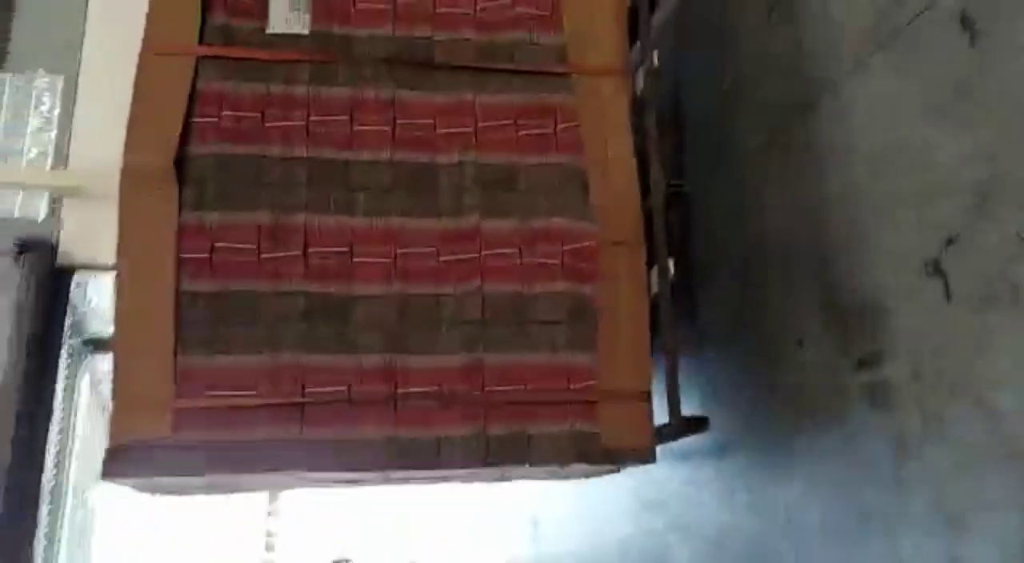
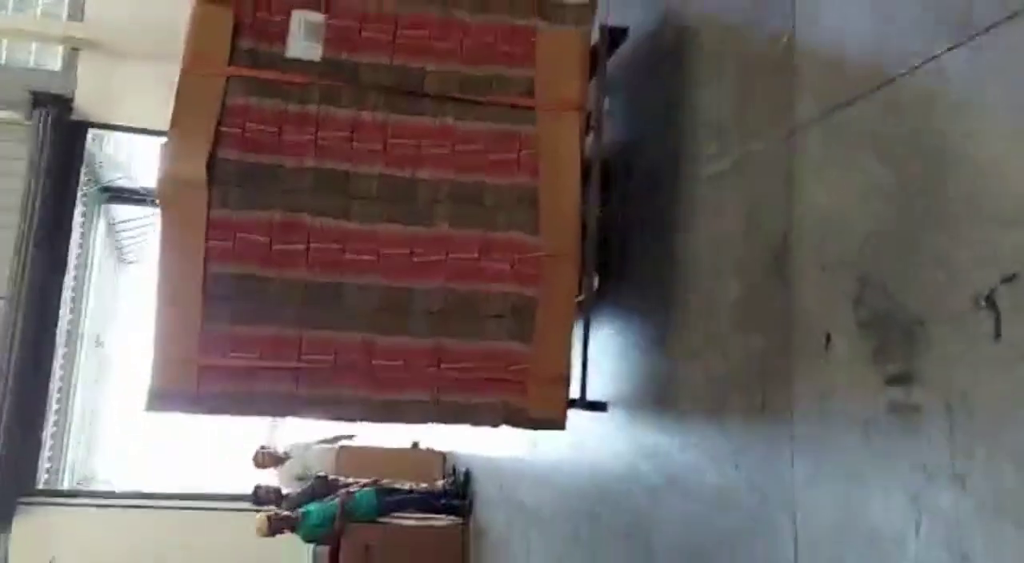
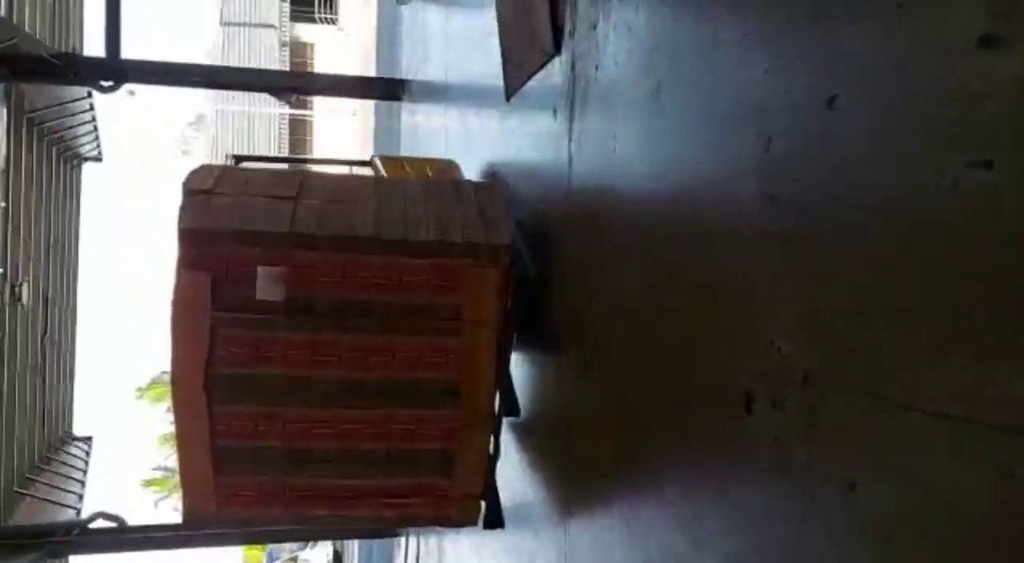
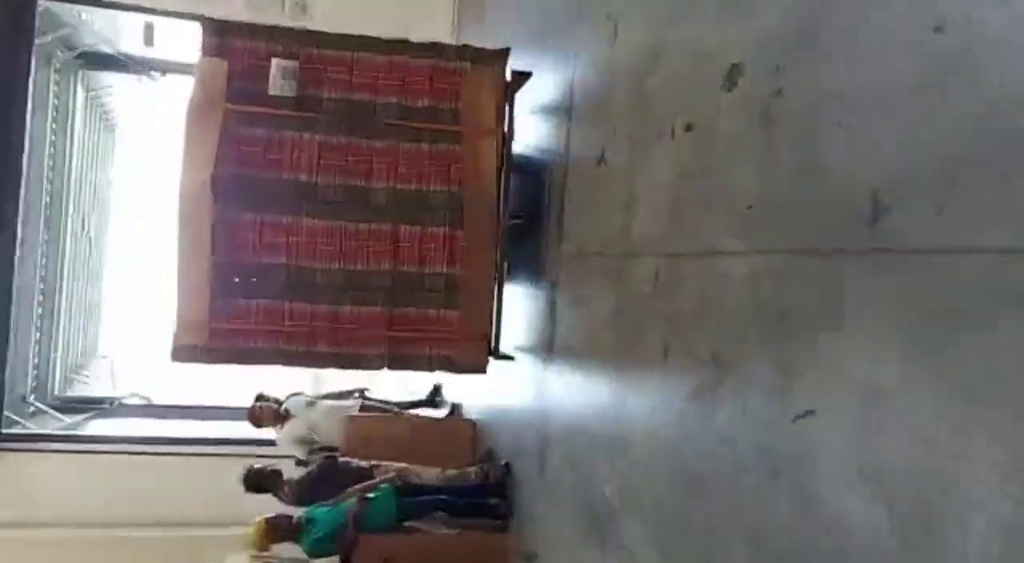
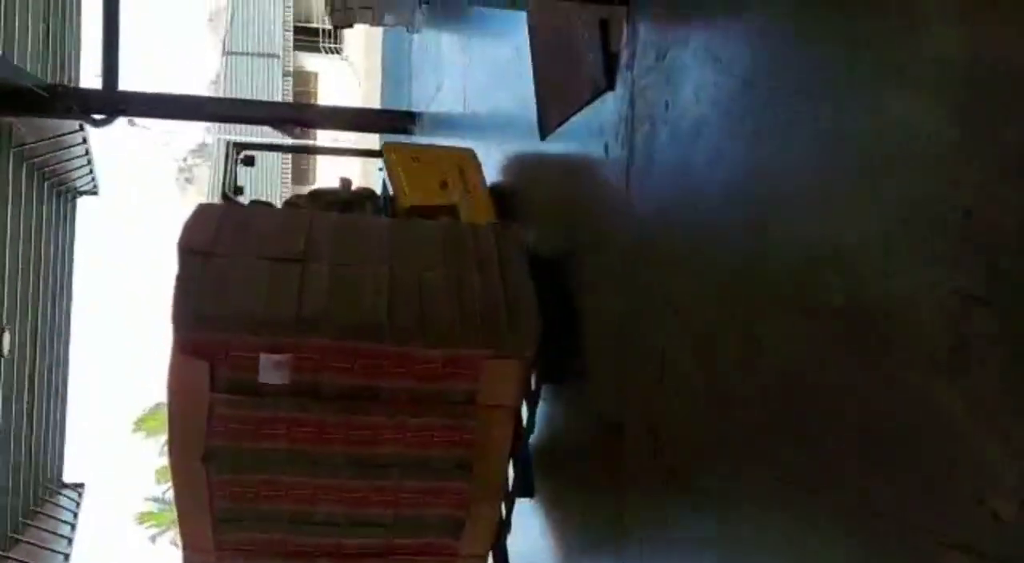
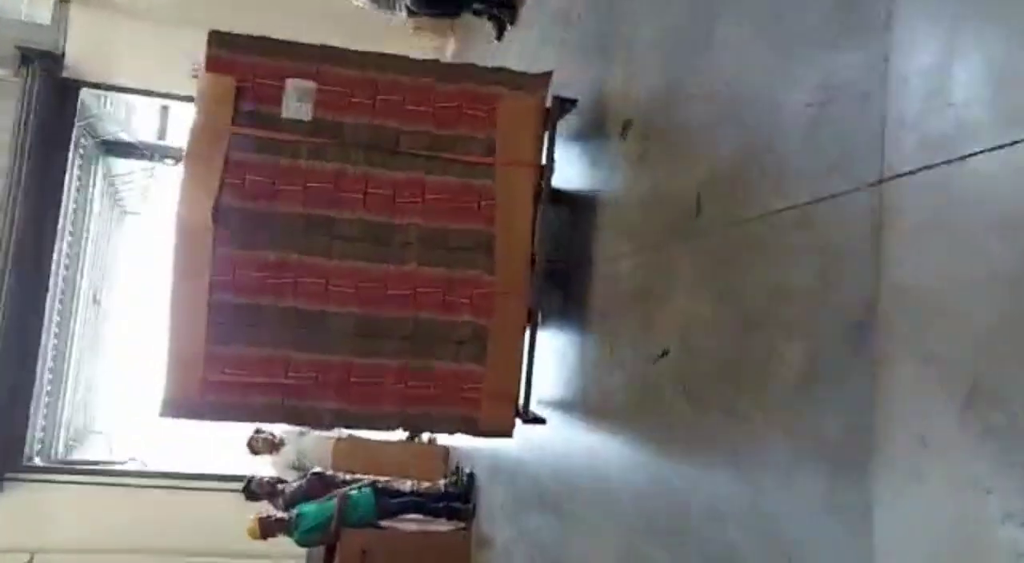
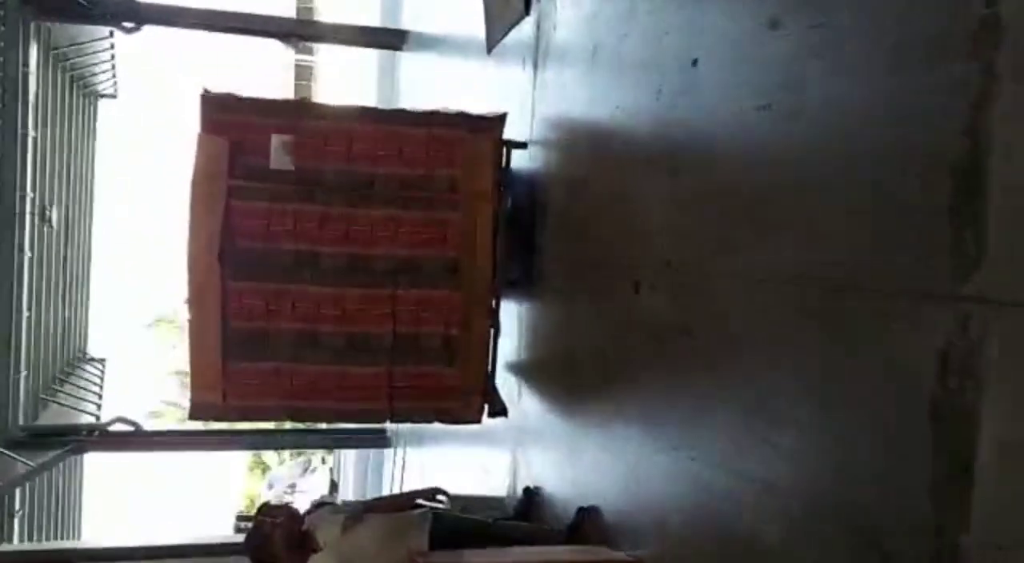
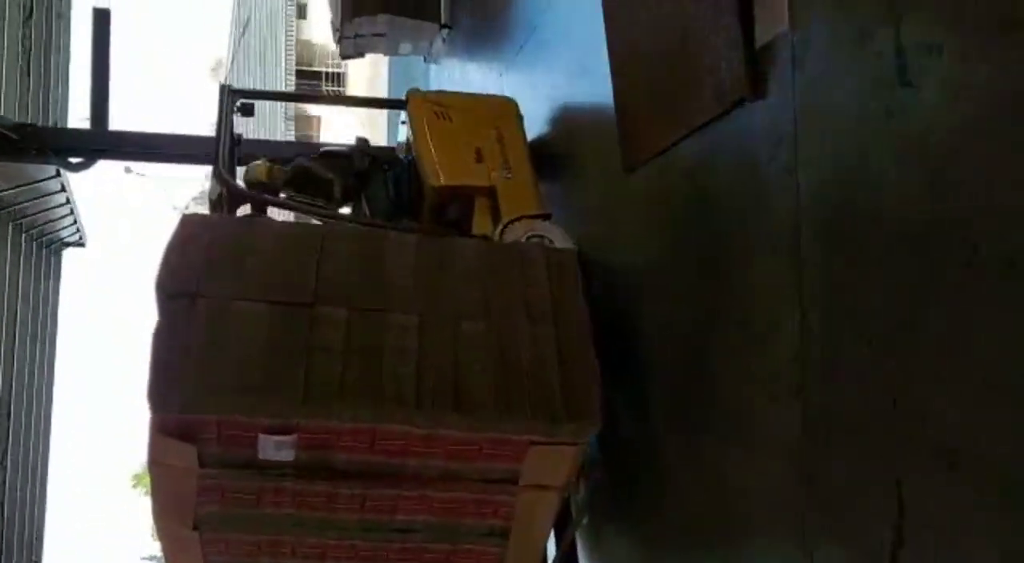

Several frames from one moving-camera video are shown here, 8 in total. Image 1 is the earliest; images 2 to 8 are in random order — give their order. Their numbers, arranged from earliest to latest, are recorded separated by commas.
2, 6, 4, 7, 3, 5, 8
